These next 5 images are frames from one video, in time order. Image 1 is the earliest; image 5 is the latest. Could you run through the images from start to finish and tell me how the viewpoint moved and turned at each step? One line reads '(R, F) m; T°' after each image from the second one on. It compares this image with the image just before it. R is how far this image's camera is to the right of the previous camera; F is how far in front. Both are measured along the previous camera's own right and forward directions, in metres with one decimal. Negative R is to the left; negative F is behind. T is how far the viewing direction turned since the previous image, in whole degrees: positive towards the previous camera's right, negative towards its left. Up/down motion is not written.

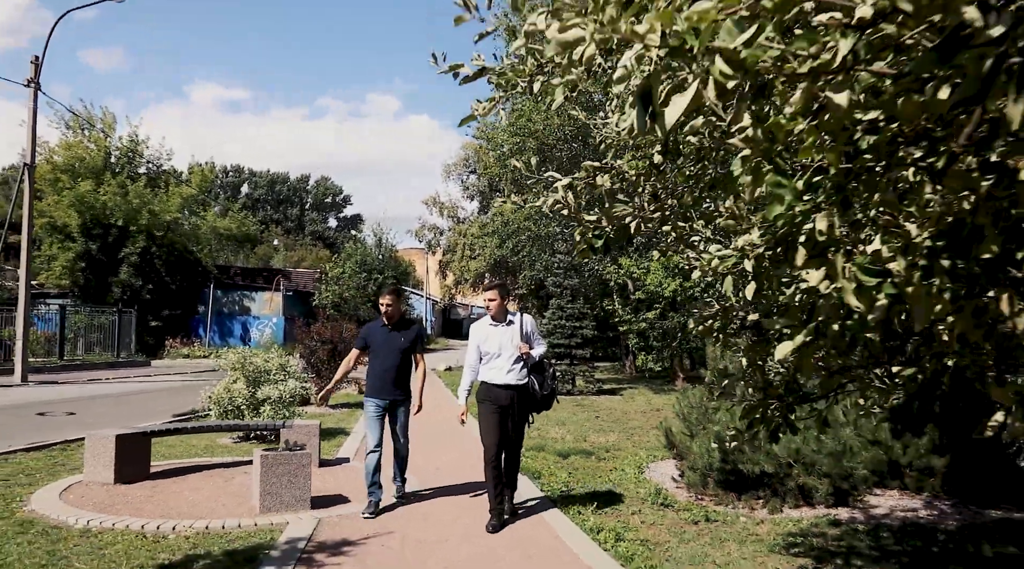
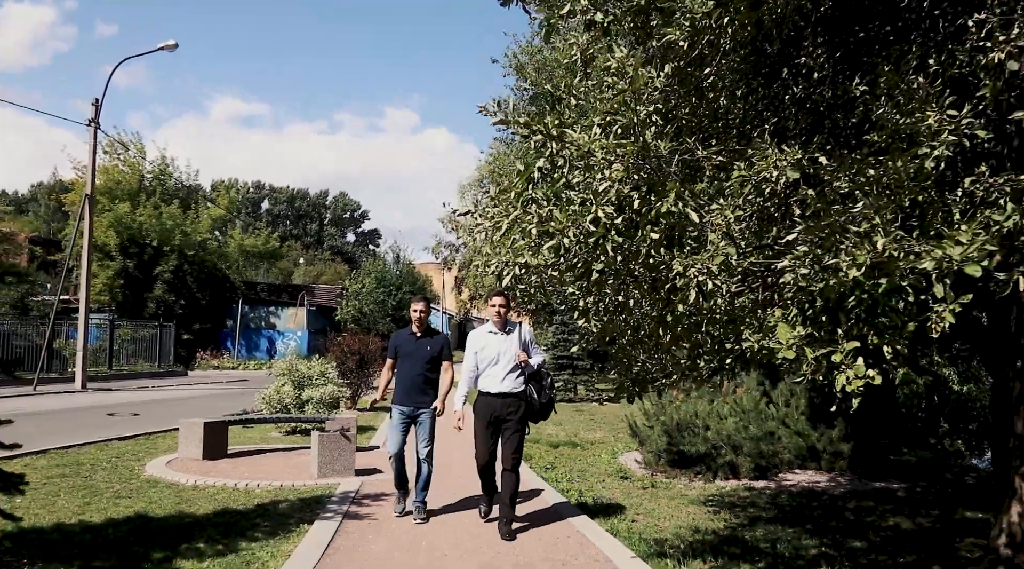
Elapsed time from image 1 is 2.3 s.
(+0.3, -2.2) m; -1°
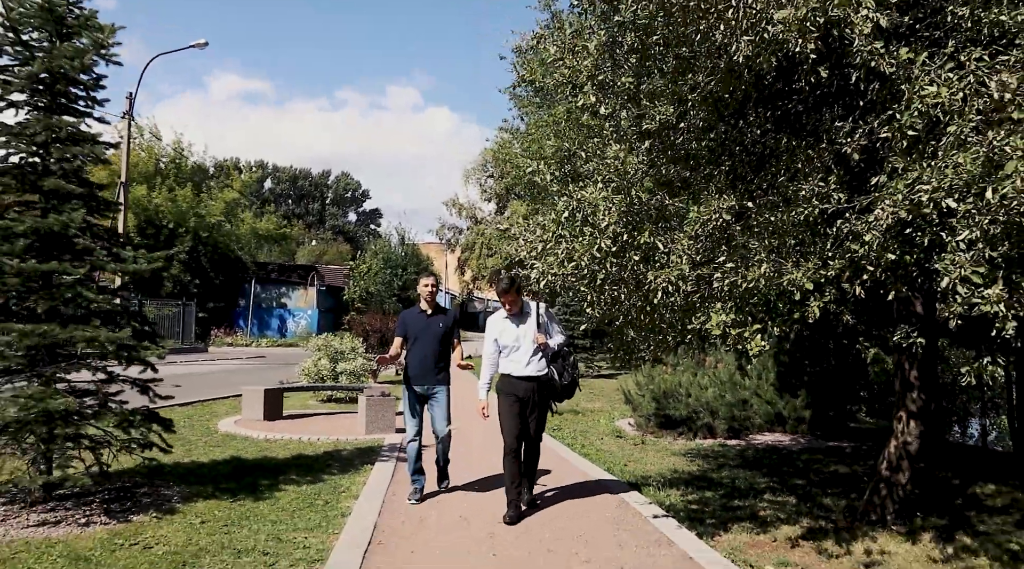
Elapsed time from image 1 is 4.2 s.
(-0.2, -1.7) m; 0°
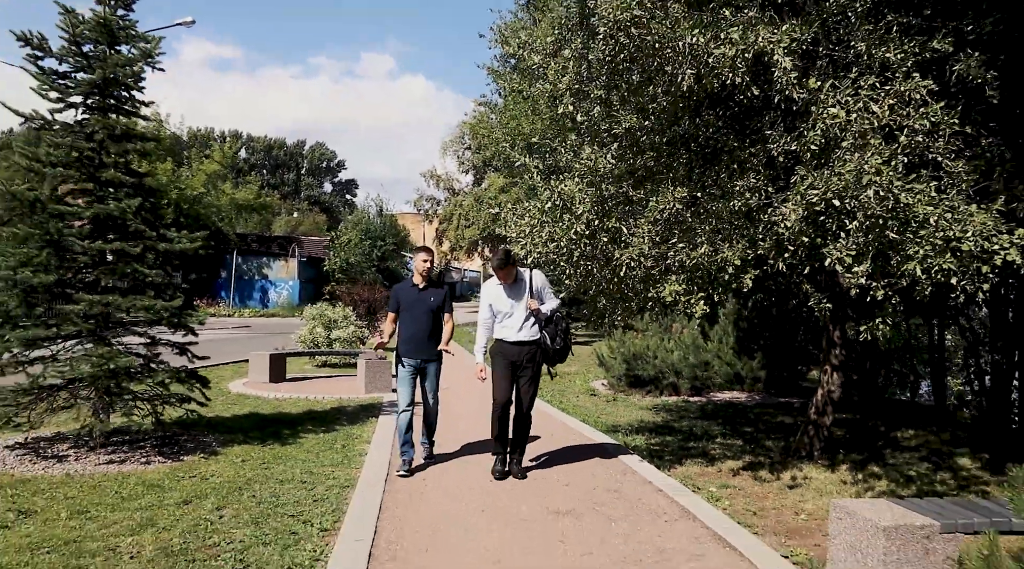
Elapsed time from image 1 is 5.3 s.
(-0.1, -1.1) m; +2°
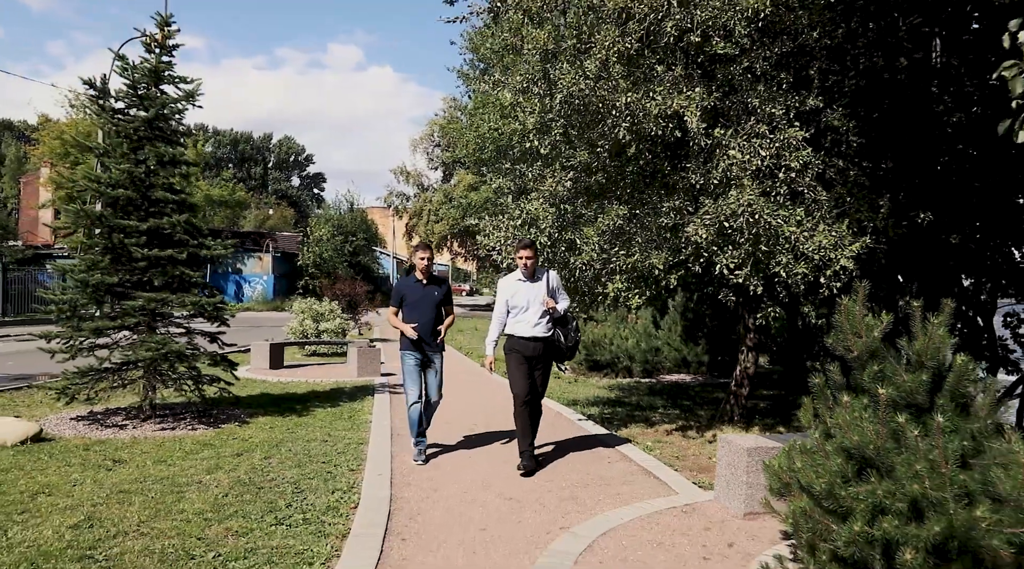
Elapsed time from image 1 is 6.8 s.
(-0.1, -1.6) m; +2°
